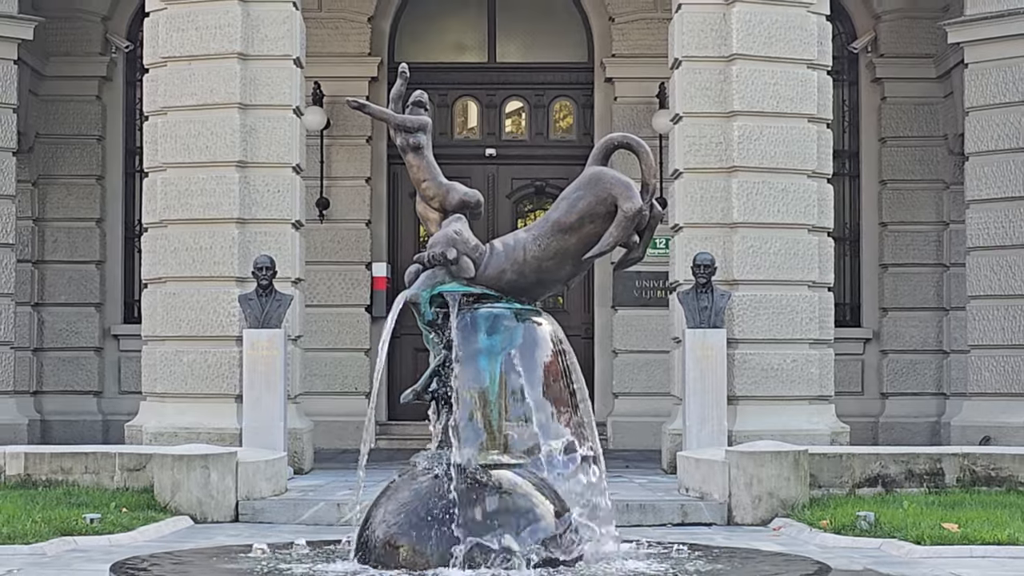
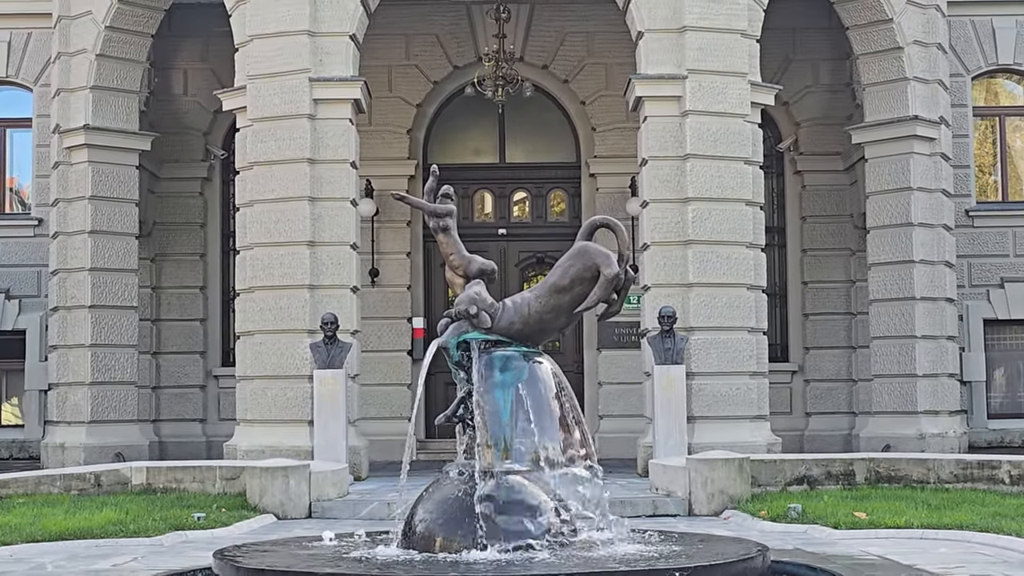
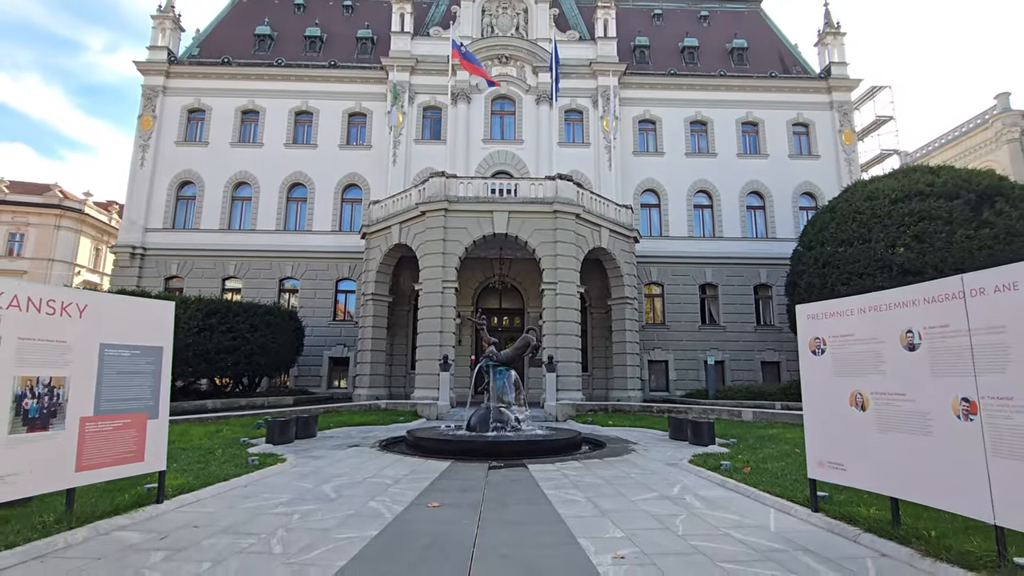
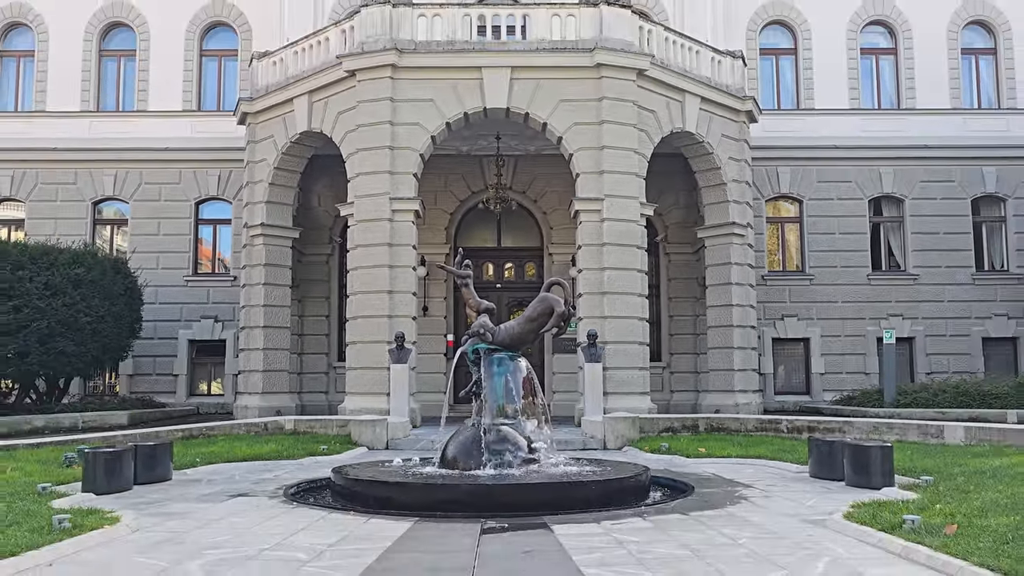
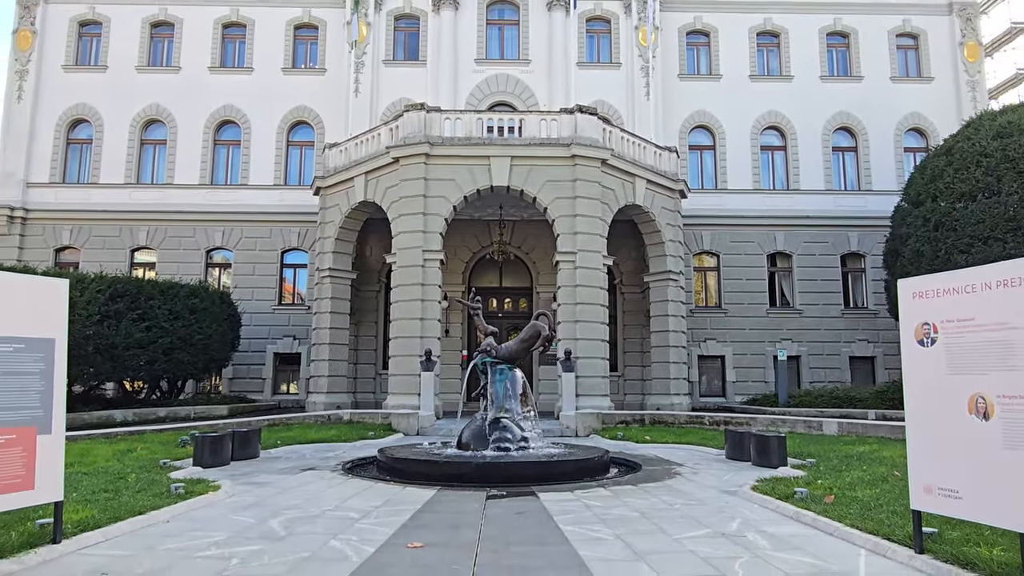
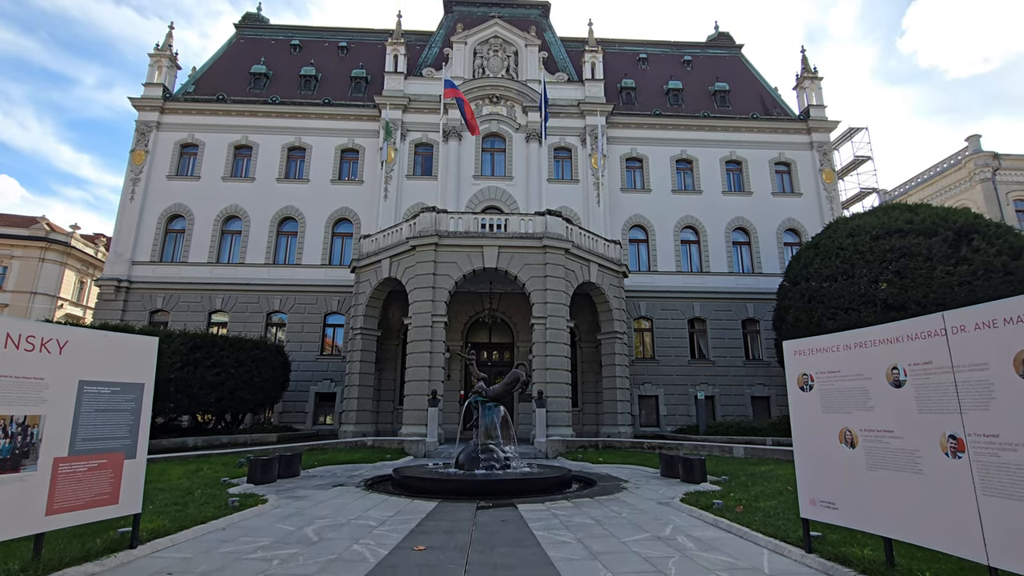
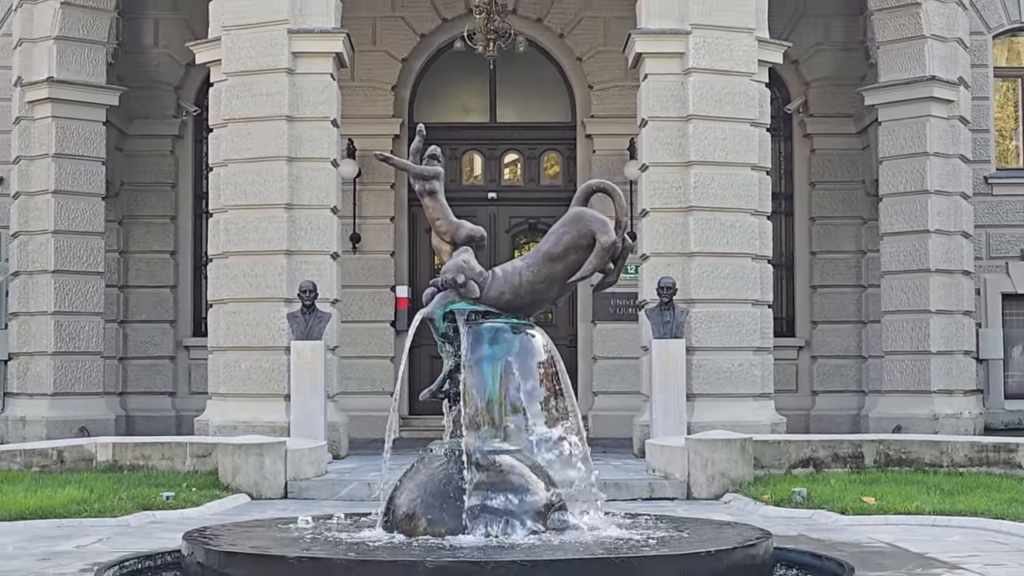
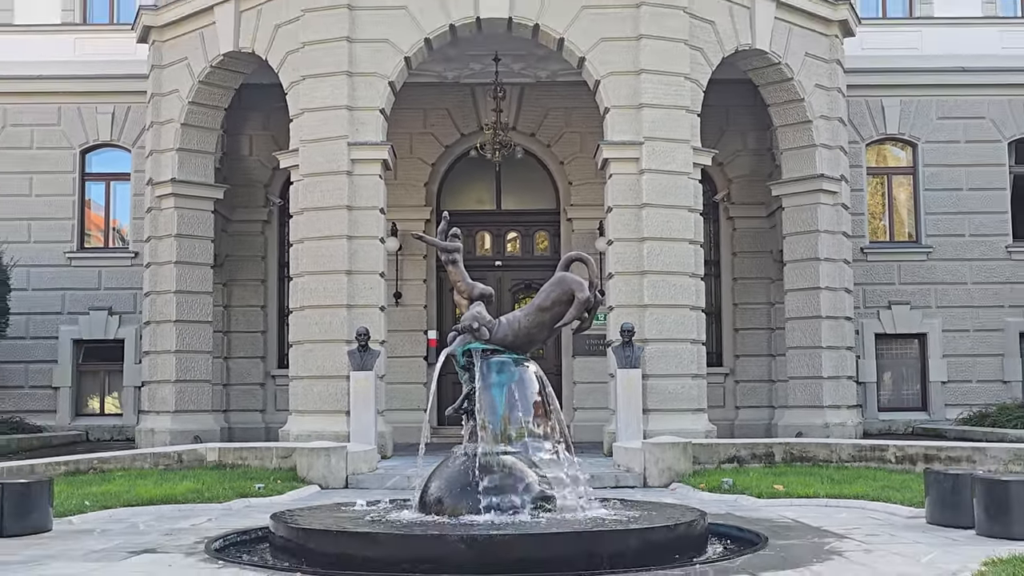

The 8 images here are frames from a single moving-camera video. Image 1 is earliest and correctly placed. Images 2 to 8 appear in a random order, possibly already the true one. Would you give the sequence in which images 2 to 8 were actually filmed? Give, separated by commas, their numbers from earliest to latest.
7, 2, 8, 4, 5, 3, 6
